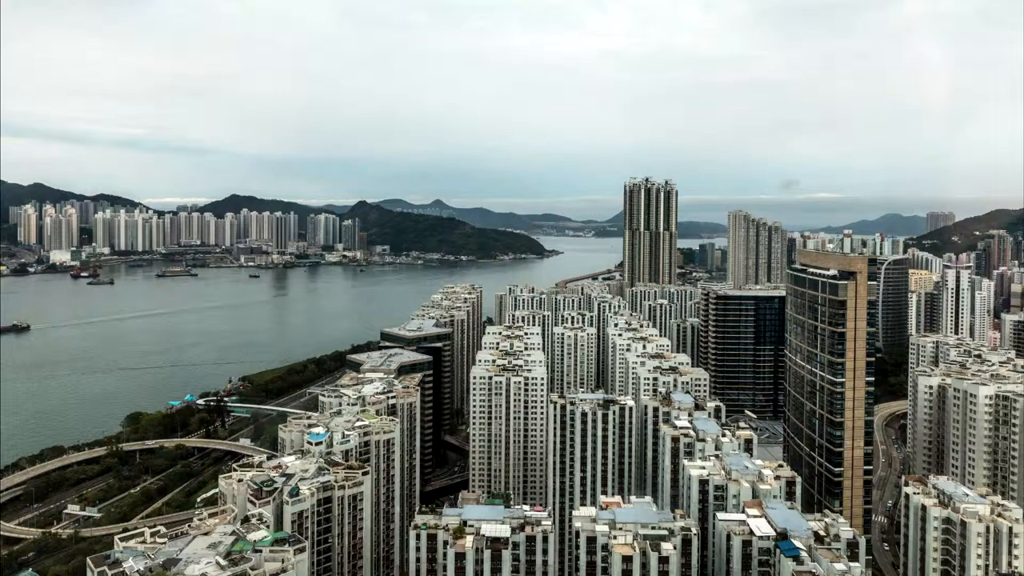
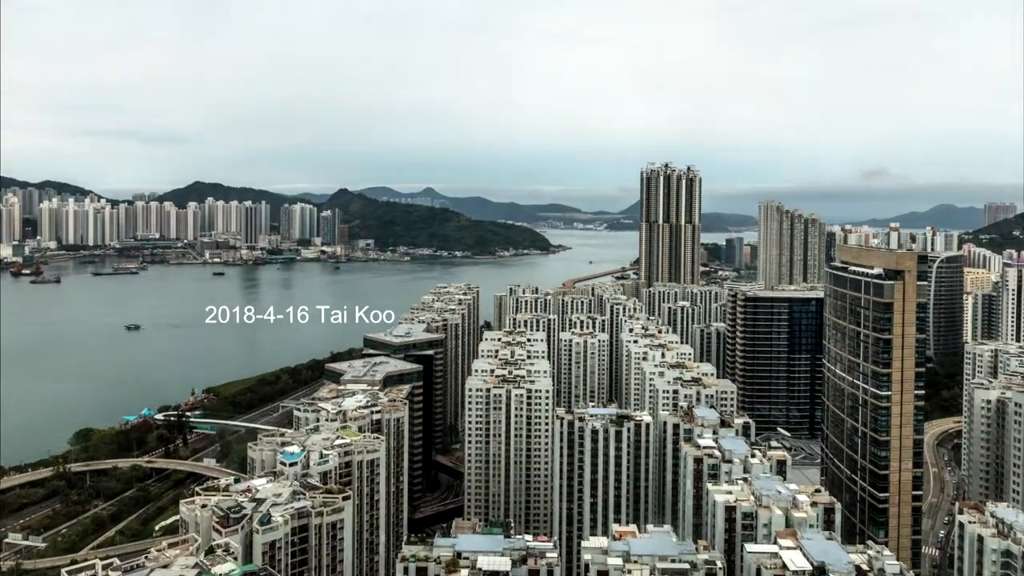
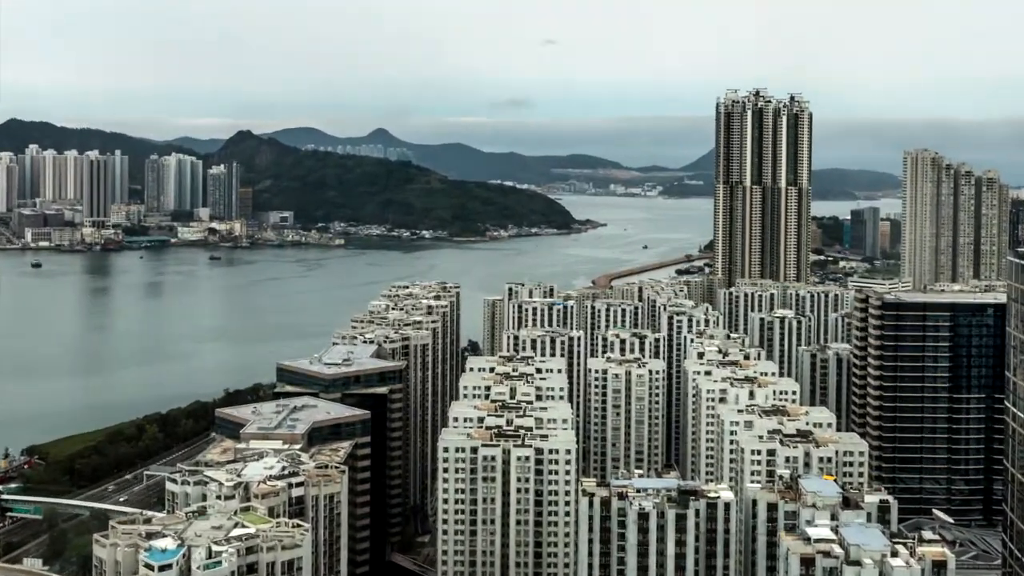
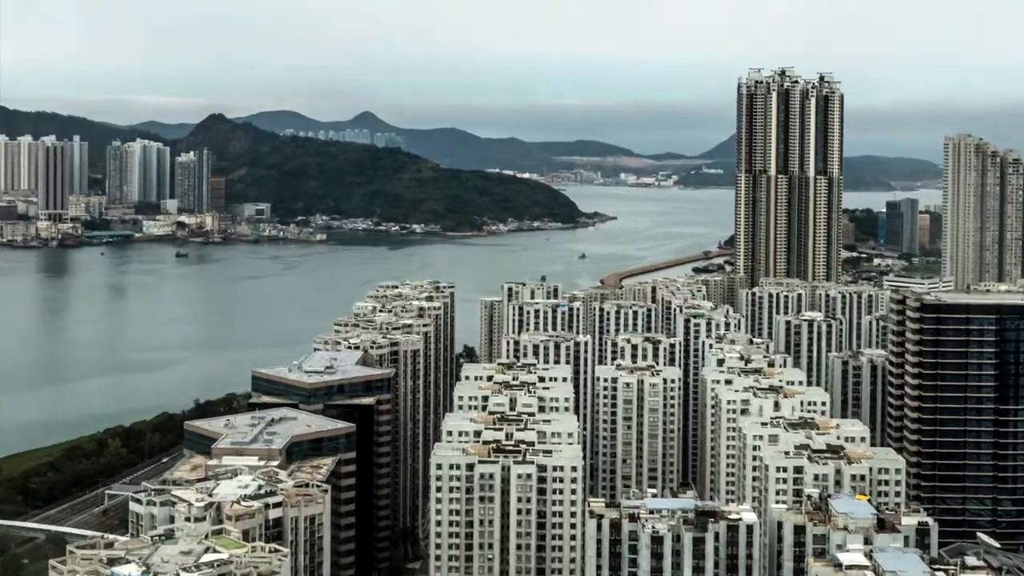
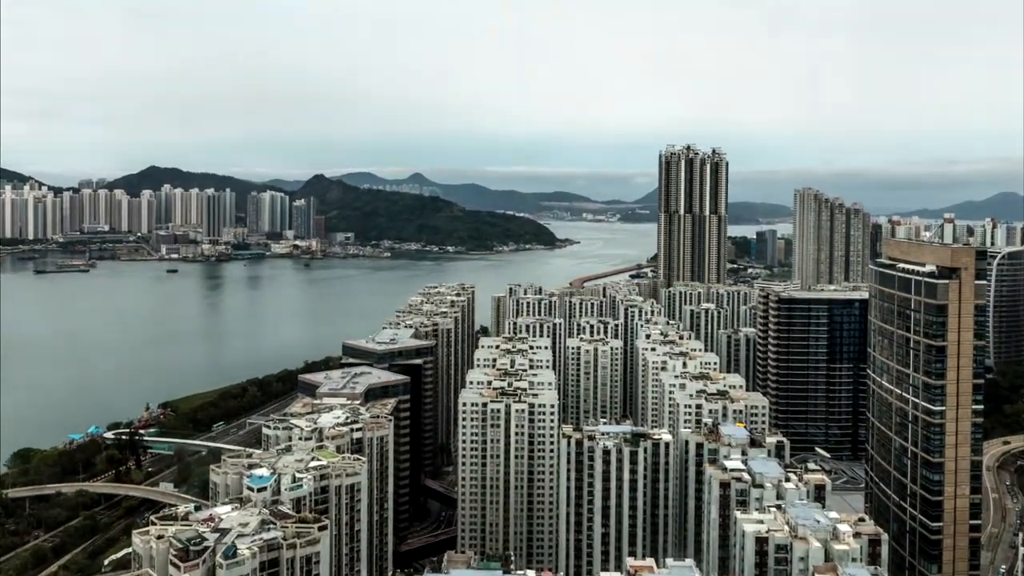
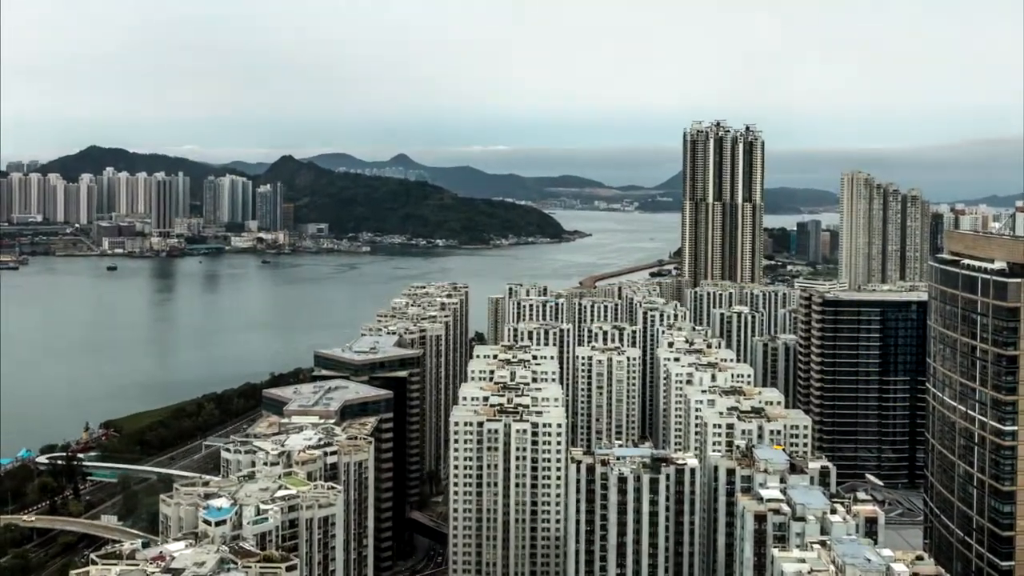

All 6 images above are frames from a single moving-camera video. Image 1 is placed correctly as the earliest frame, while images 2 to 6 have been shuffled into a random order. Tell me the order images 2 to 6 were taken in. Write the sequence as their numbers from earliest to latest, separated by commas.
2, 5, 6, 3, 4
